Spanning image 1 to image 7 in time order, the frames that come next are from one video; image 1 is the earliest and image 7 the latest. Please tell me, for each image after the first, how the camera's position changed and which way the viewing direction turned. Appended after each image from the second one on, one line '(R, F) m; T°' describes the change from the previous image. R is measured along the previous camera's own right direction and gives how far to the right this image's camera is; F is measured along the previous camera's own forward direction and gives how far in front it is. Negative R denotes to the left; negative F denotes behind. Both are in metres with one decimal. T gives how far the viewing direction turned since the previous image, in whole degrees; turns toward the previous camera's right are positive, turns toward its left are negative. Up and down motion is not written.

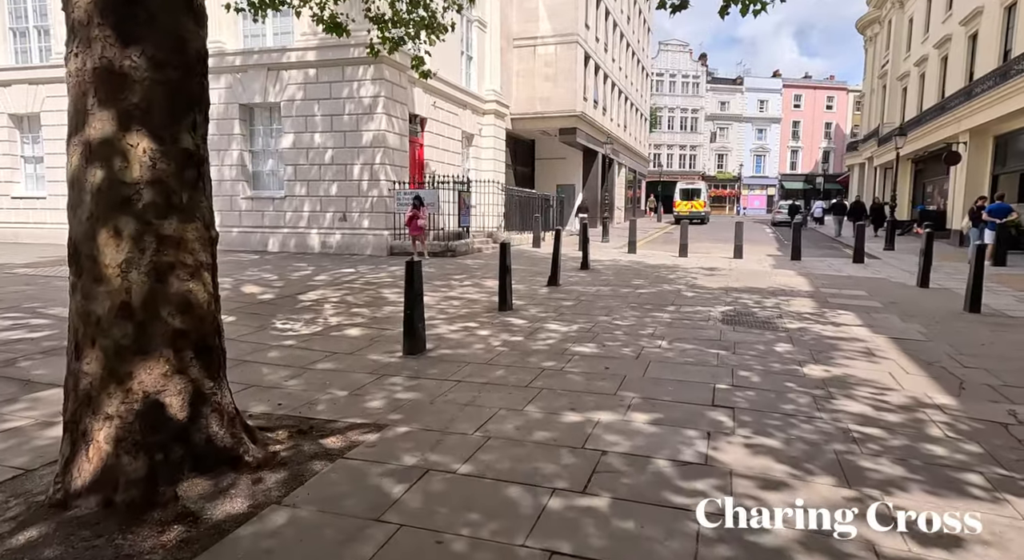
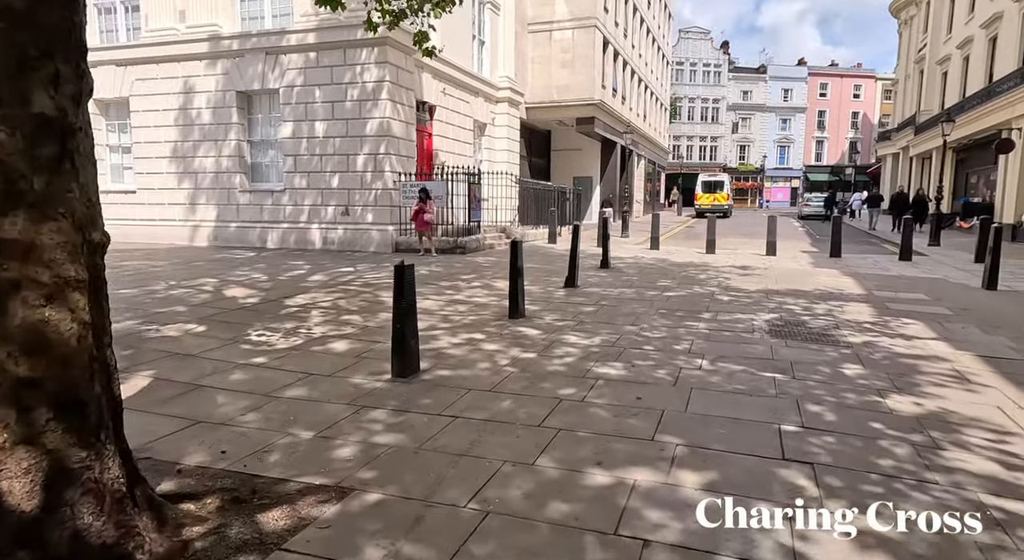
(0.0, +1.2) m; -1°
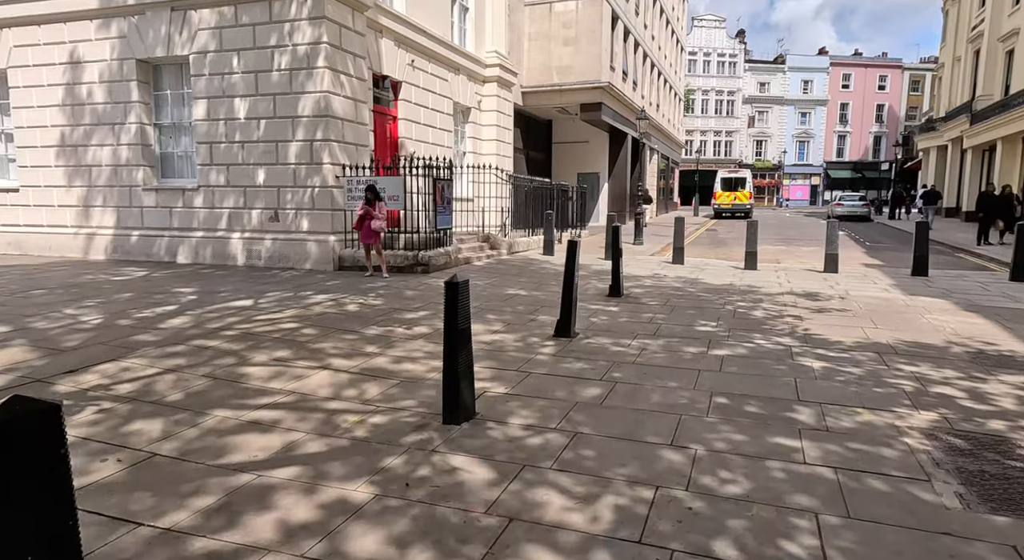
(+0.5, +3.8) m; -1°
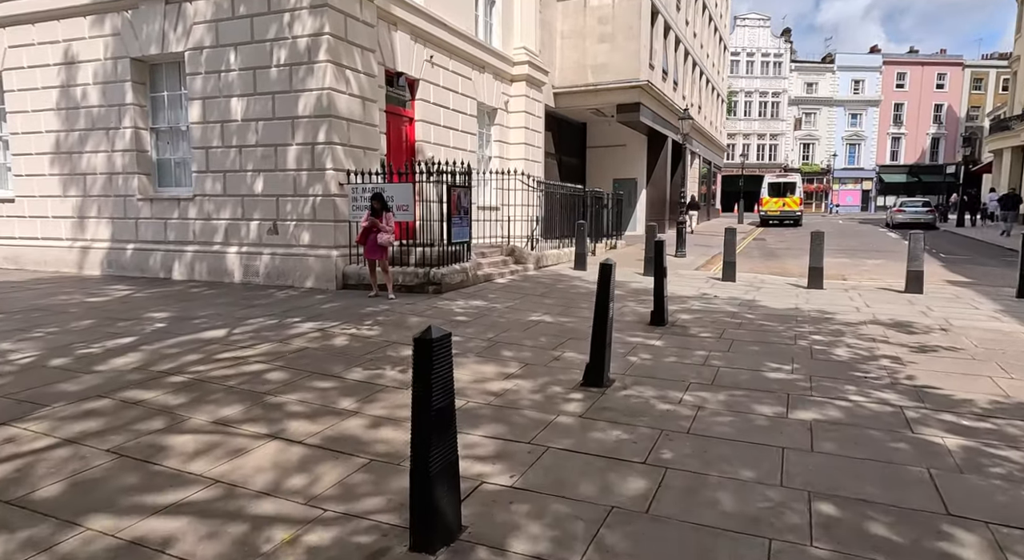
(+0.1, +1.5) m; -3°
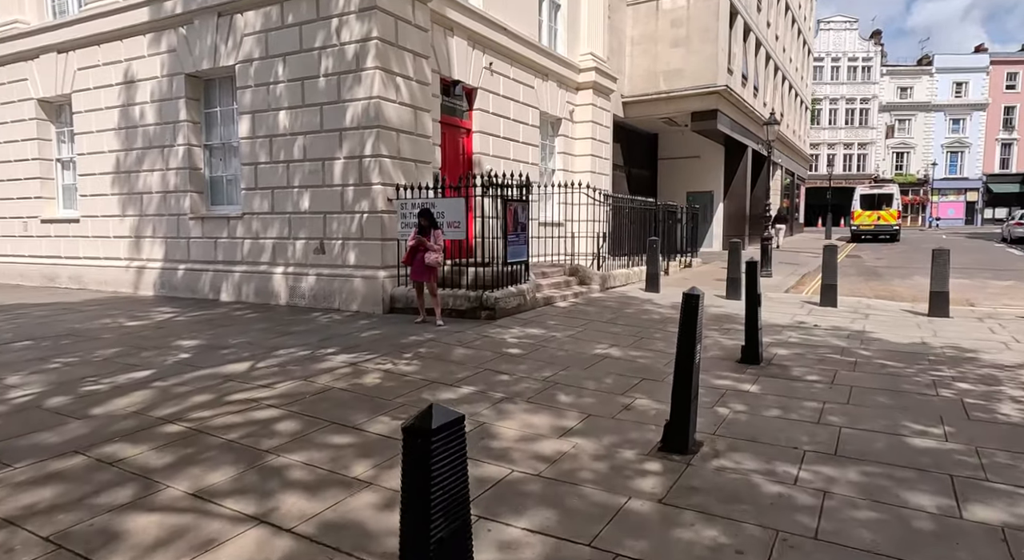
(+0.1, +1.1) m; -6°
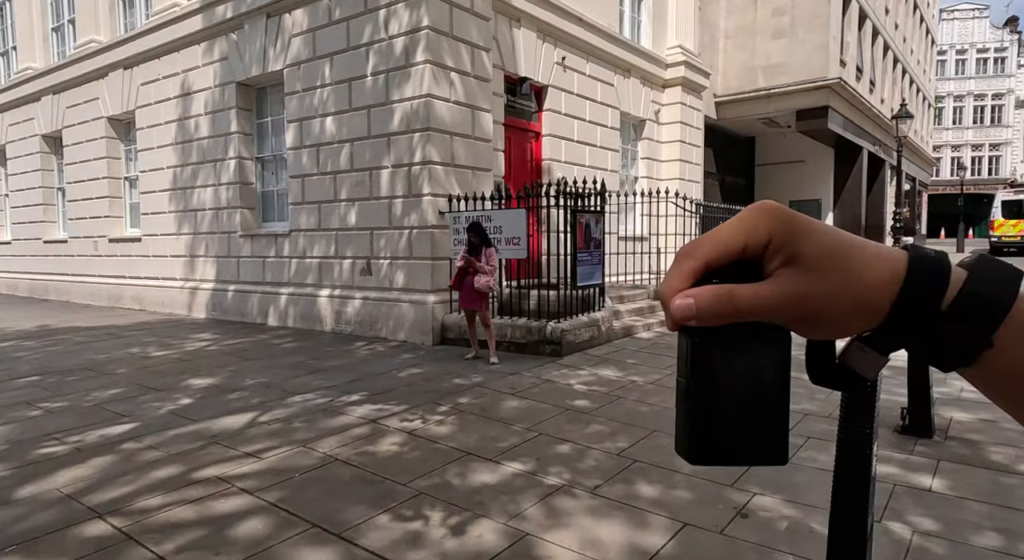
(+0.1, +1.6) m; -7°
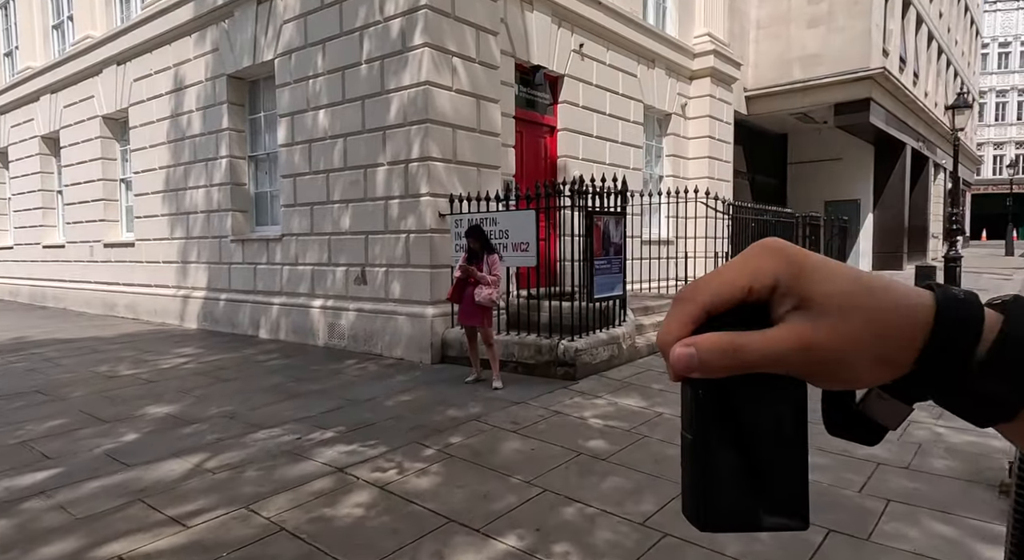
(+0.1, +1.0) m; -2°
